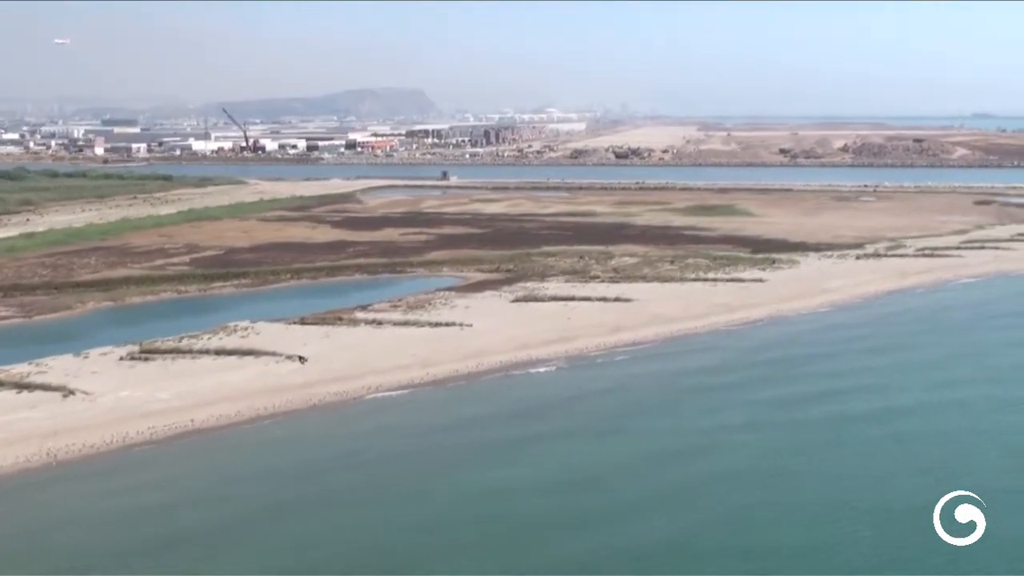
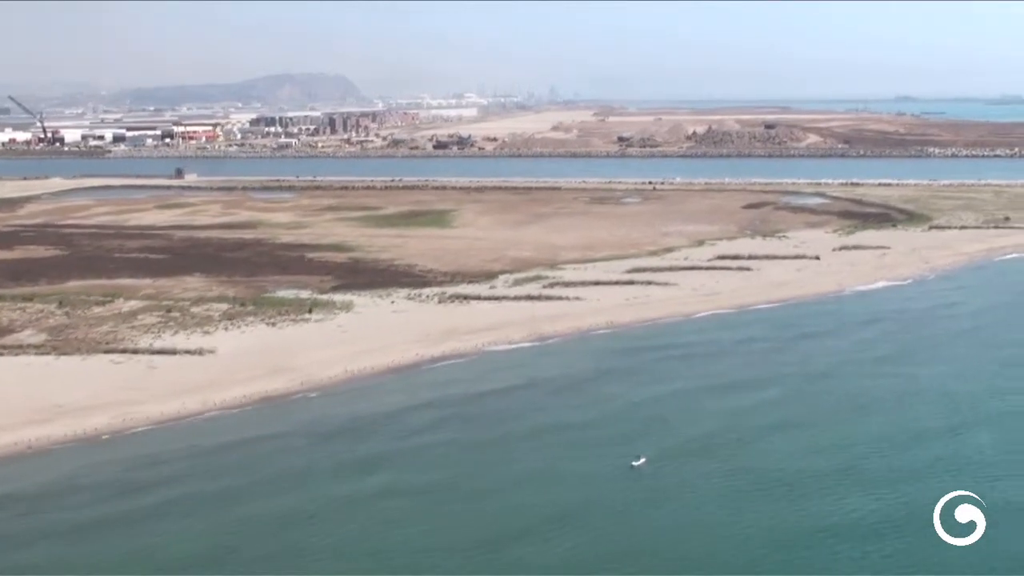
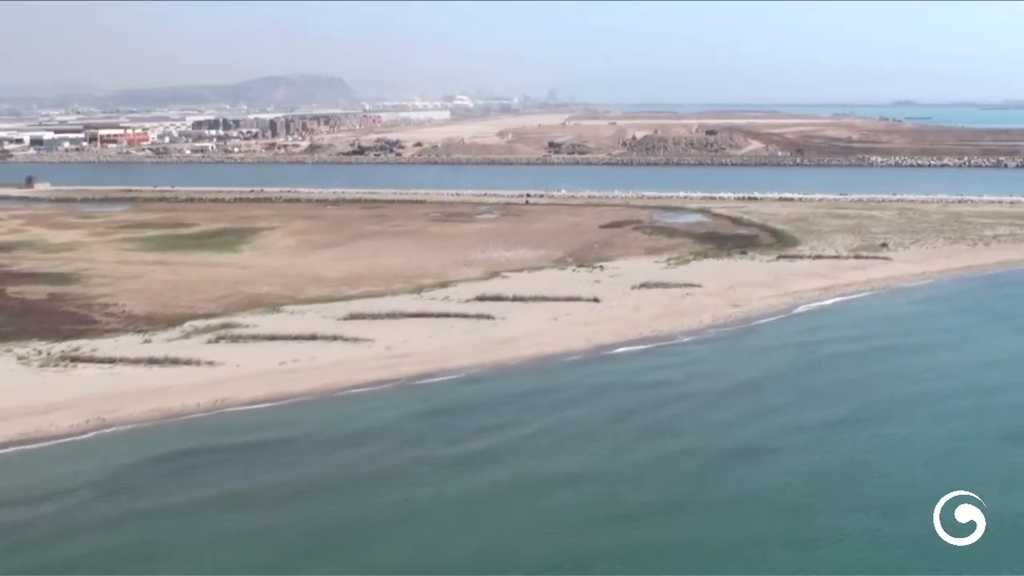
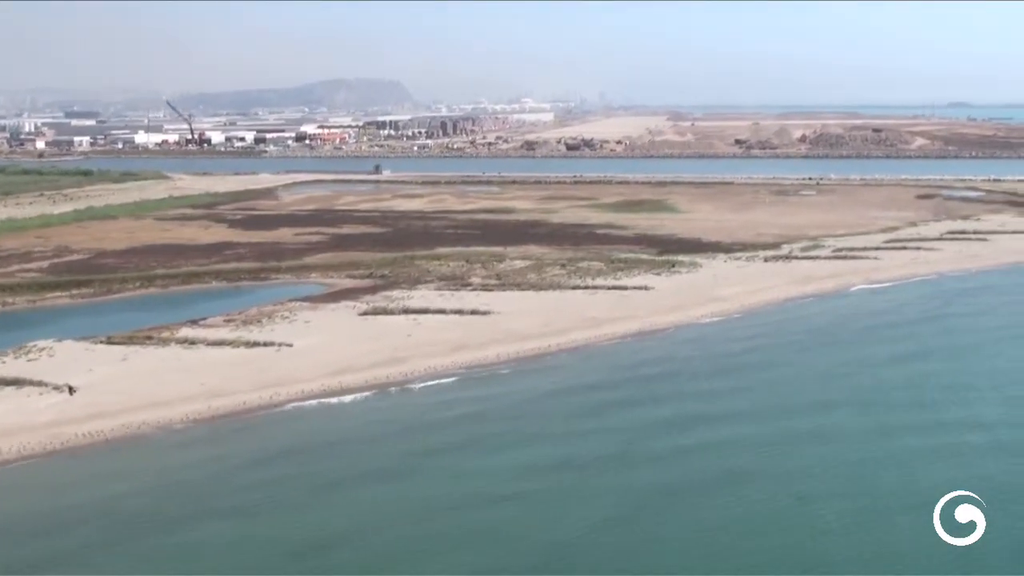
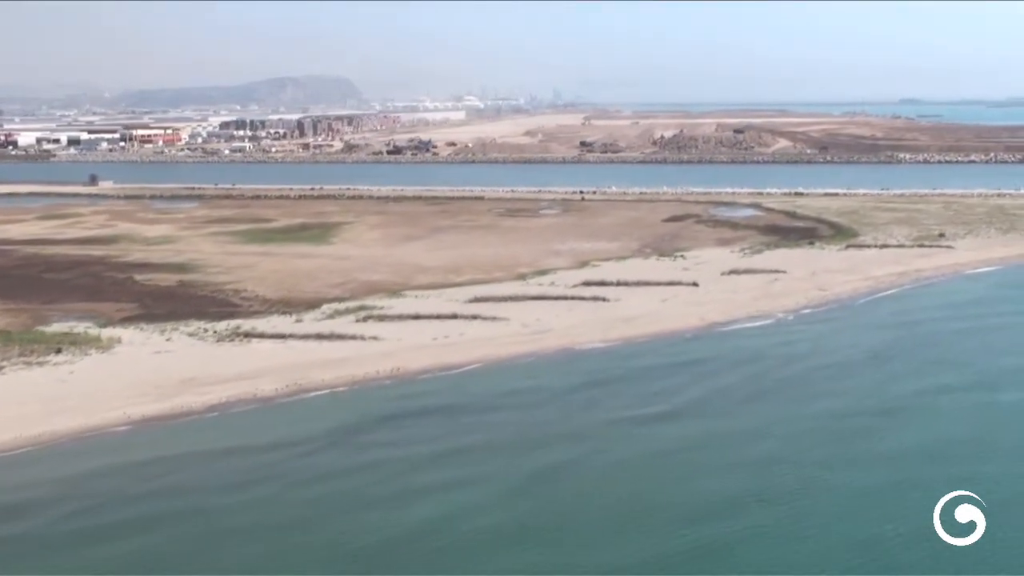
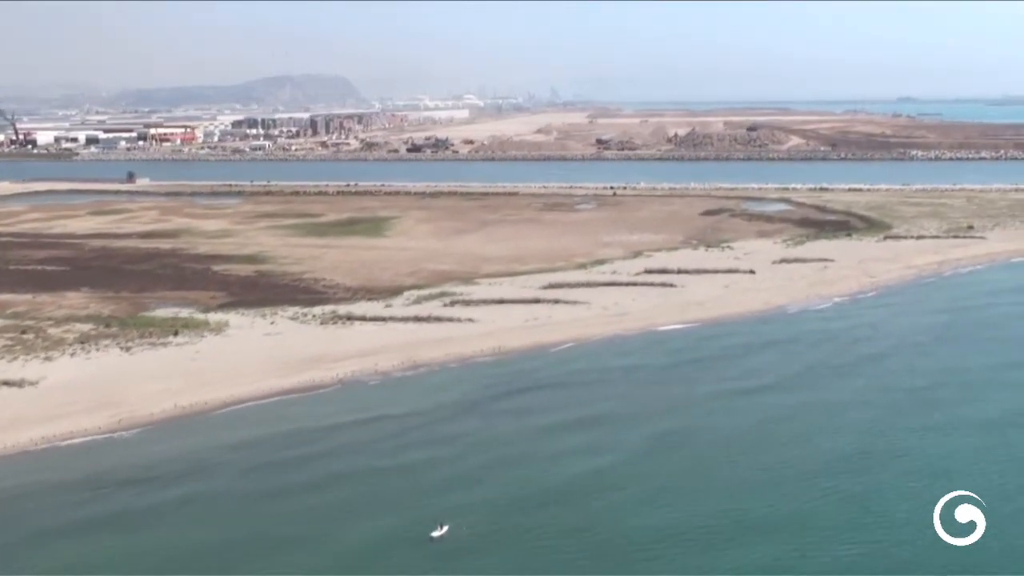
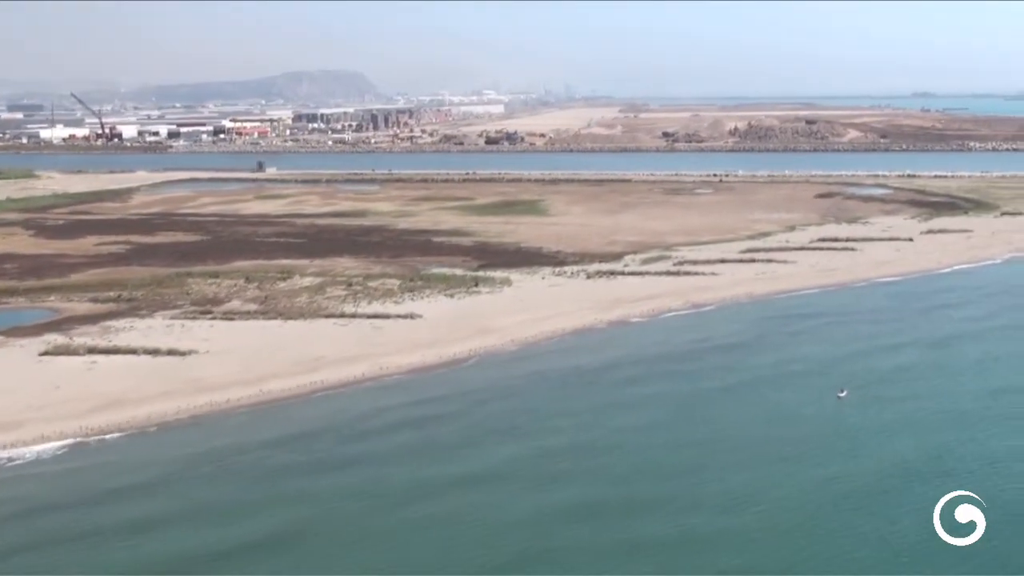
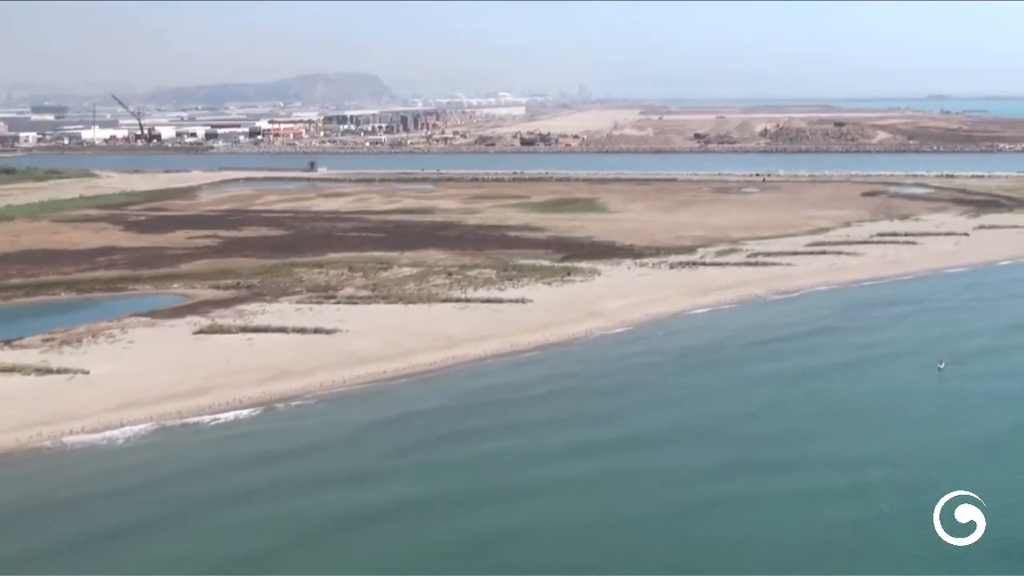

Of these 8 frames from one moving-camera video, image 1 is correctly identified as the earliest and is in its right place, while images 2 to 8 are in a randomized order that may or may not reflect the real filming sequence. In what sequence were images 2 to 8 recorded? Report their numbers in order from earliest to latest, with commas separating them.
4, 8, 7, 2, 6, 5, 3
